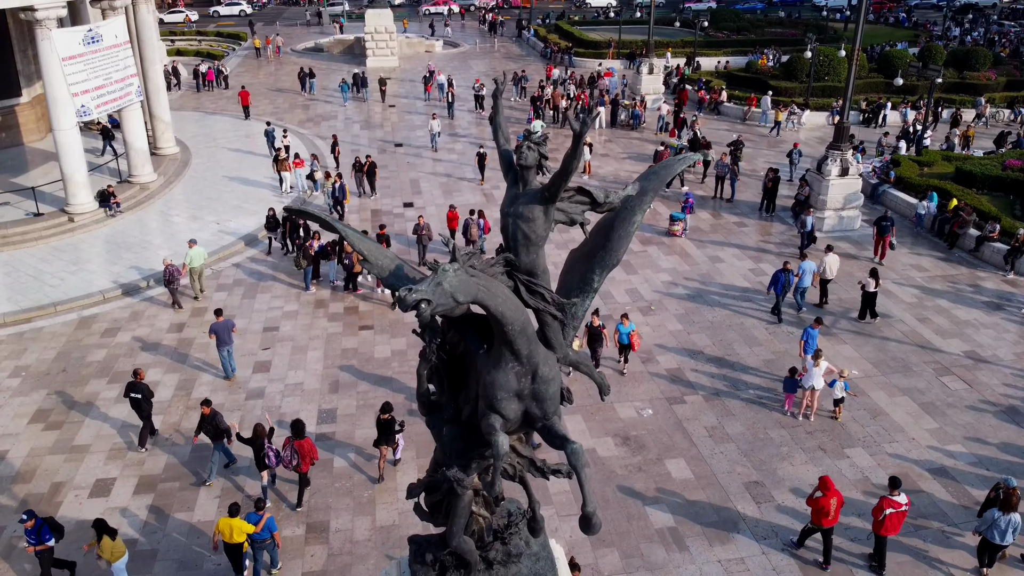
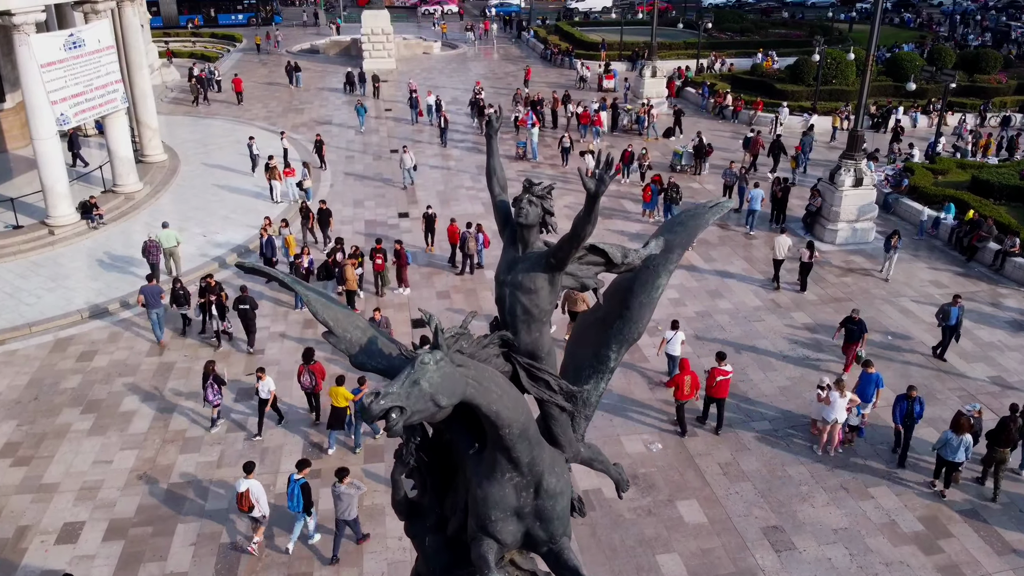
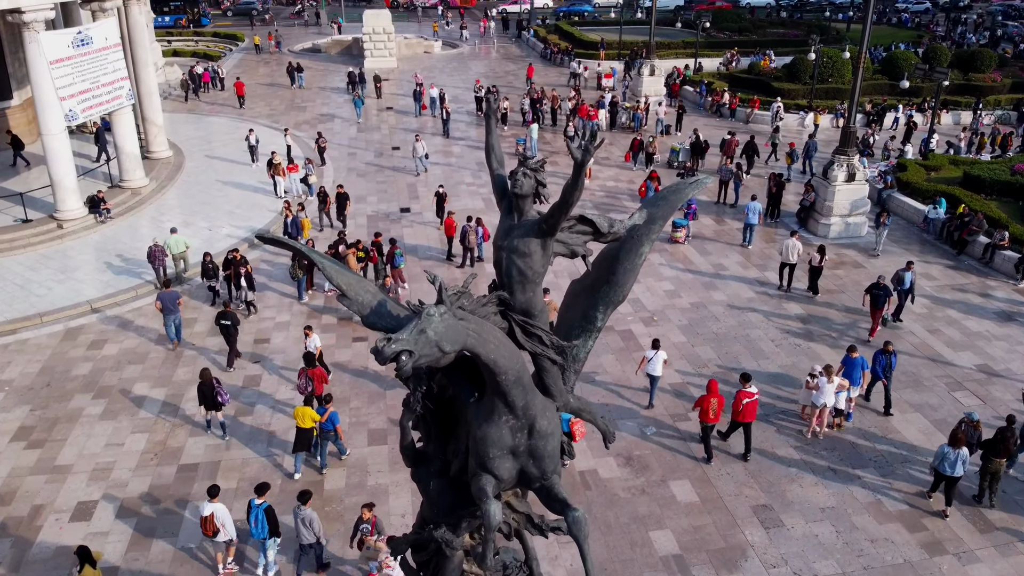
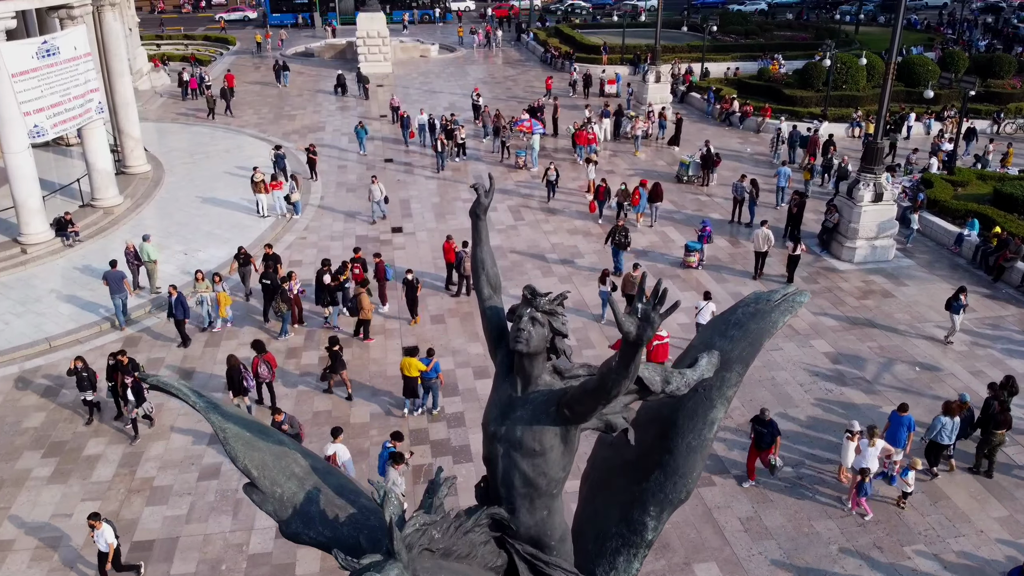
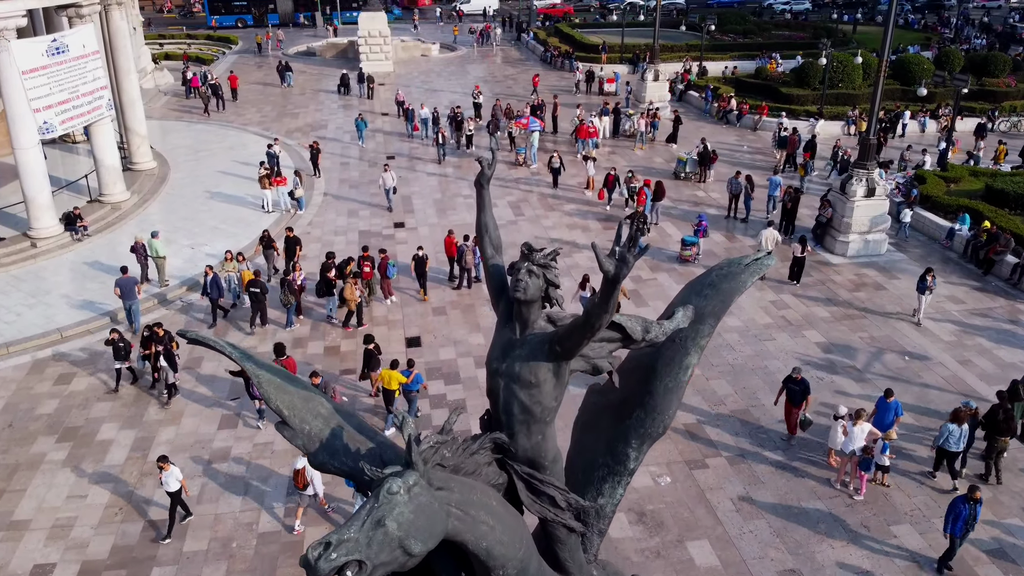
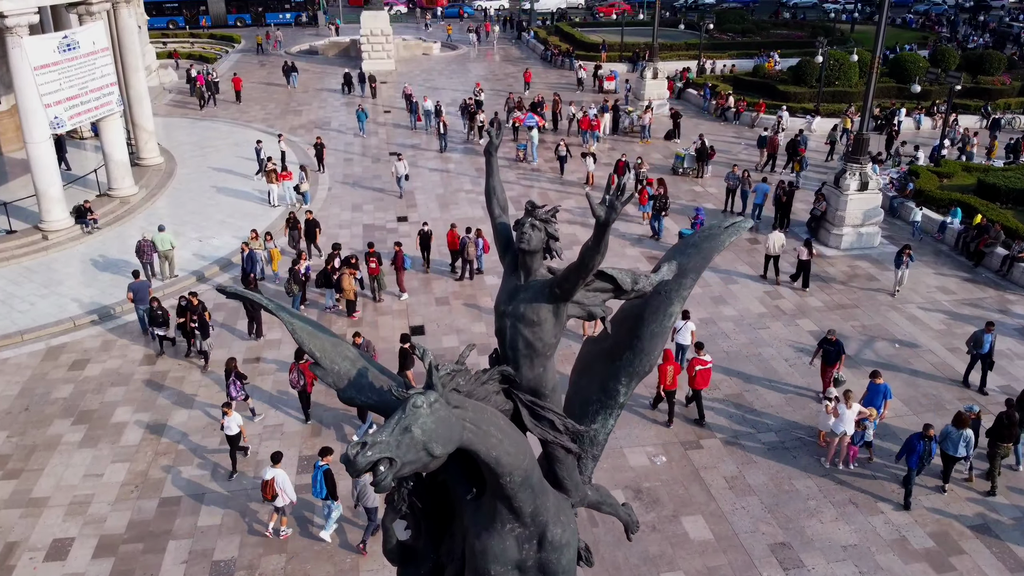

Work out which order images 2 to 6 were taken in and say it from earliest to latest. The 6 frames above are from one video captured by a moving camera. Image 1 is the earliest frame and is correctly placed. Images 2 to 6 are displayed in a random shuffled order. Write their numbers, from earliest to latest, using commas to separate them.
3, 2, 6, 5, 4
